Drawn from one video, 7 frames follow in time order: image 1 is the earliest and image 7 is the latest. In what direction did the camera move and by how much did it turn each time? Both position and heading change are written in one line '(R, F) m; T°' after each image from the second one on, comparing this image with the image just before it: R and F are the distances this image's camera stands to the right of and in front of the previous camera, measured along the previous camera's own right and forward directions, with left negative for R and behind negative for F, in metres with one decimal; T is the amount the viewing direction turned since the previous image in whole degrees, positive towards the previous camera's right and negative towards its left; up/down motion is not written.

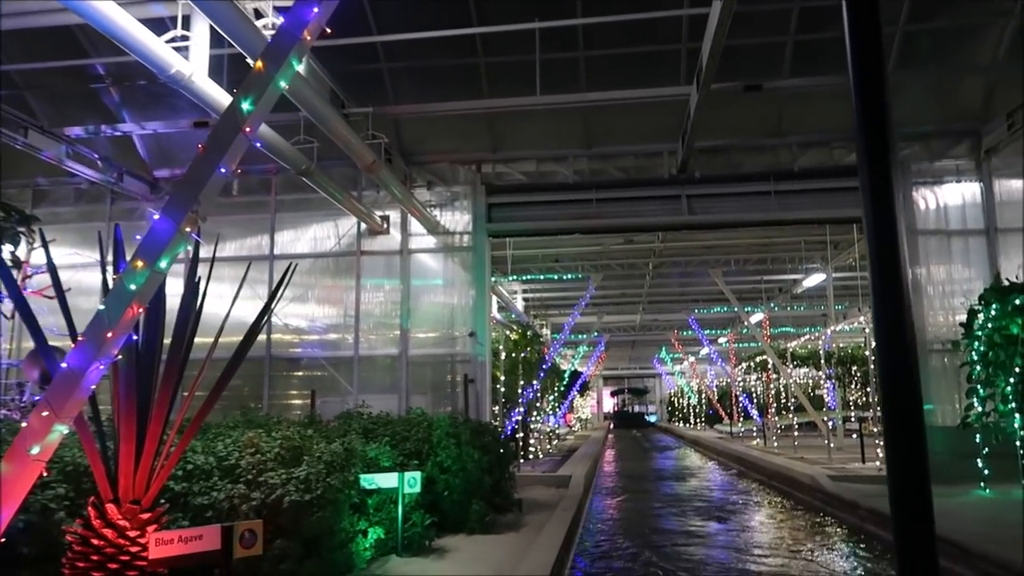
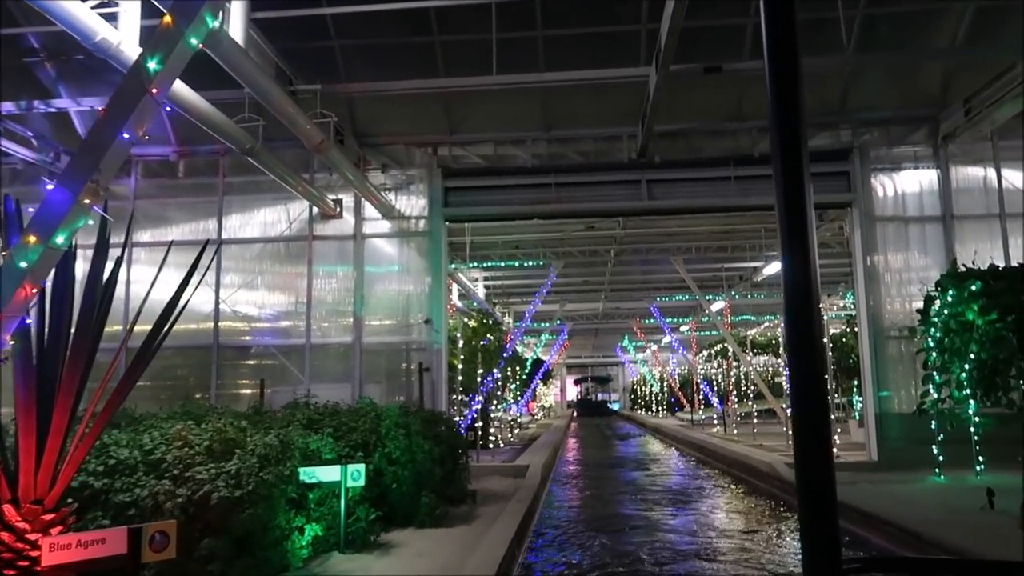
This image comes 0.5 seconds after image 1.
(+0.1, +0.2) m; +3°
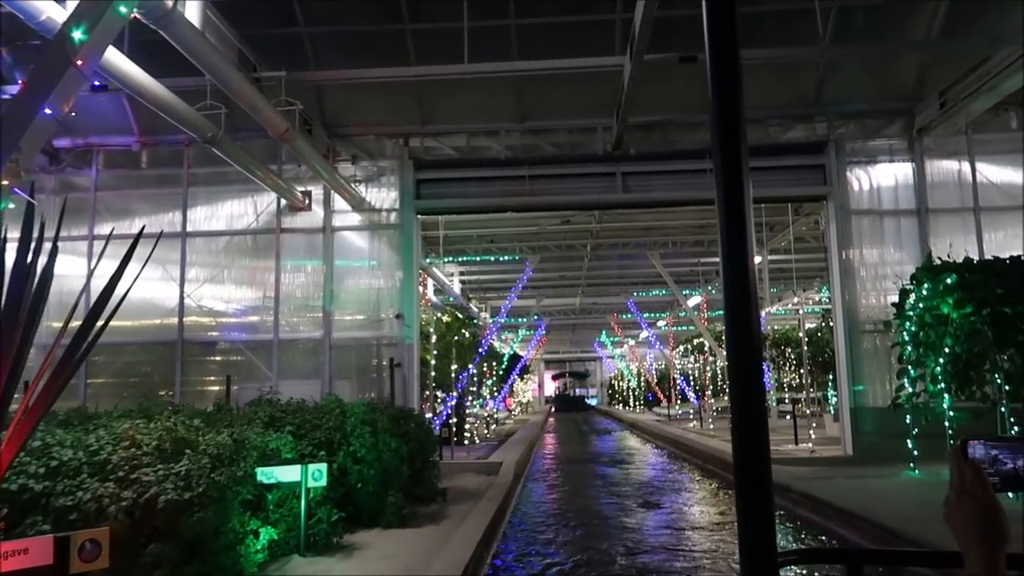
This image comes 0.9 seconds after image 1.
(+0.1, +0.2) m; +2°
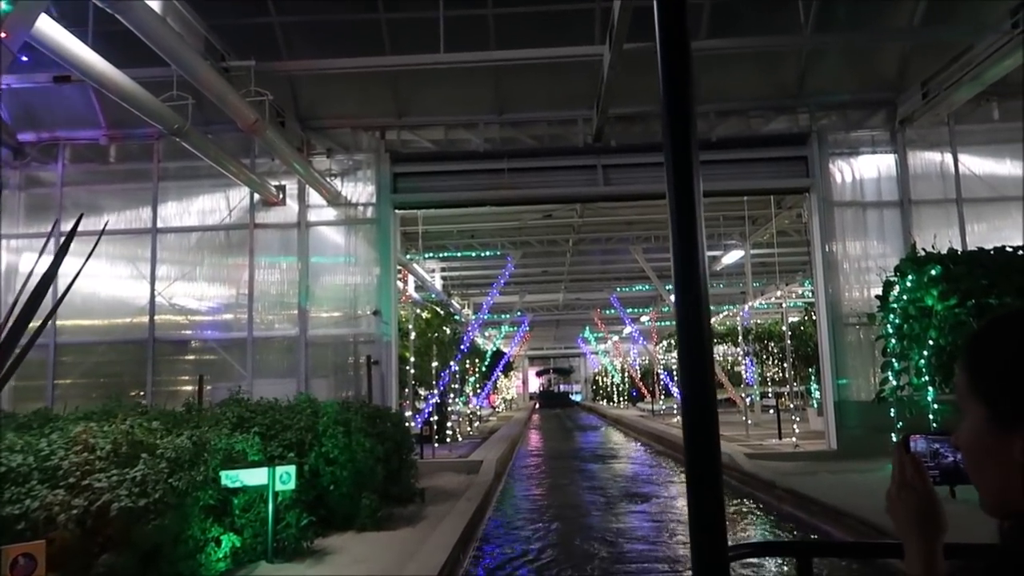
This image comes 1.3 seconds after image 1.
(+0.1, +0.2) m; +1°
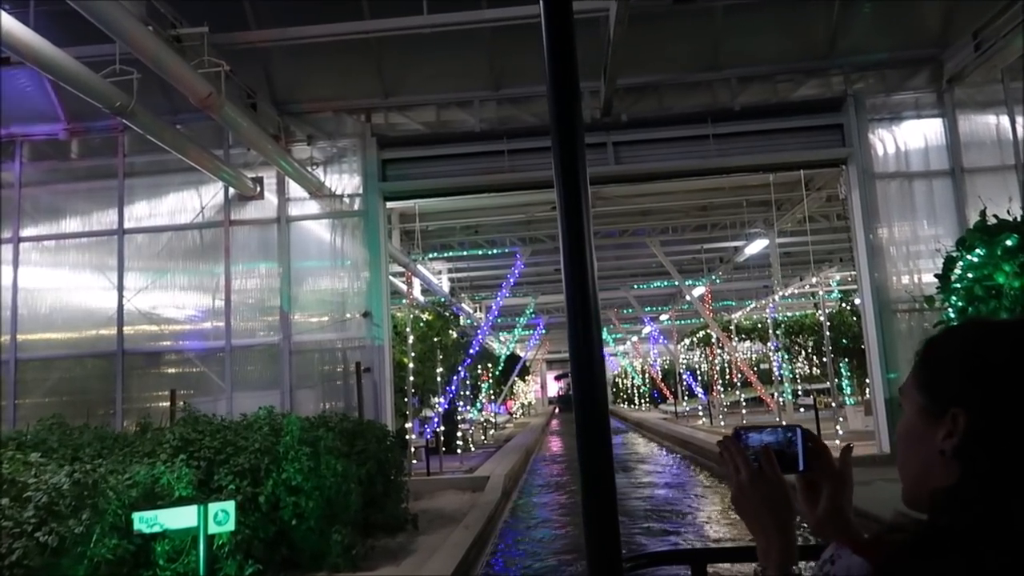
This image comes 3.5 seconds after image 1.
(+0.1, +0.9) m; -1°
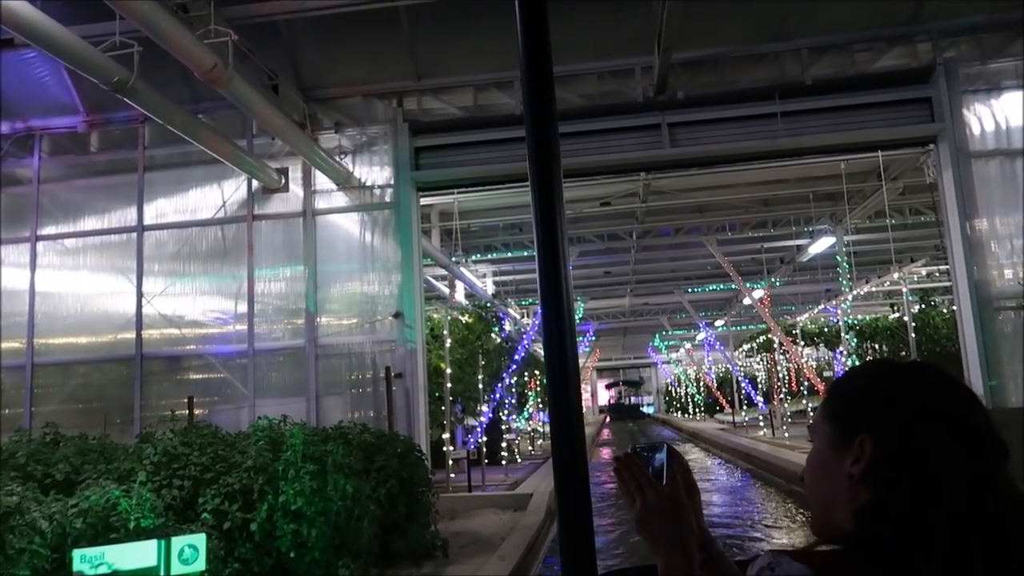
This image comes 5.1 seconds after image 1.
(0.0, +0.8) m; -4°
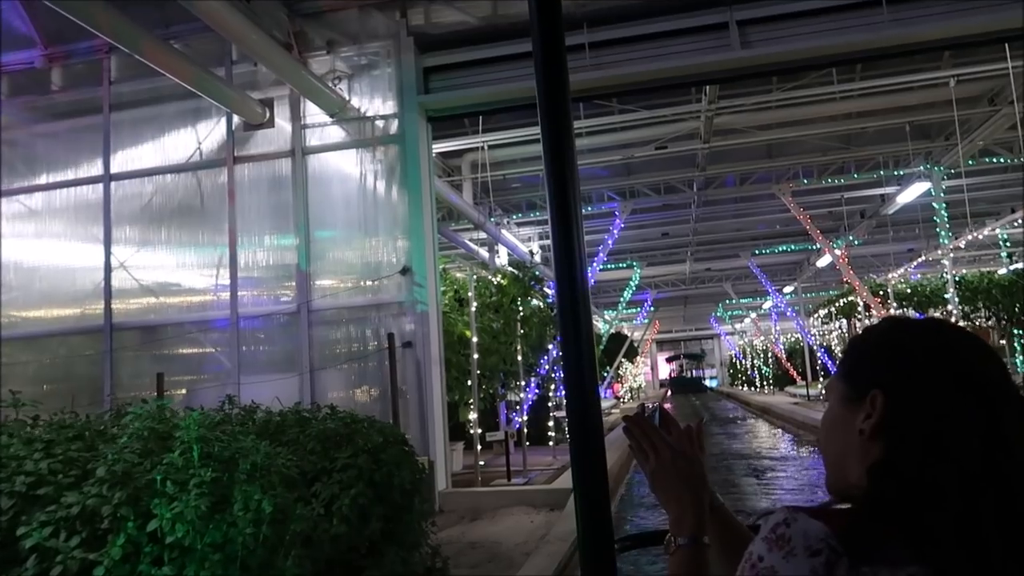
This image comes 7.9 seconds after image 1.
(+0.2, +1.4) m; -4°
